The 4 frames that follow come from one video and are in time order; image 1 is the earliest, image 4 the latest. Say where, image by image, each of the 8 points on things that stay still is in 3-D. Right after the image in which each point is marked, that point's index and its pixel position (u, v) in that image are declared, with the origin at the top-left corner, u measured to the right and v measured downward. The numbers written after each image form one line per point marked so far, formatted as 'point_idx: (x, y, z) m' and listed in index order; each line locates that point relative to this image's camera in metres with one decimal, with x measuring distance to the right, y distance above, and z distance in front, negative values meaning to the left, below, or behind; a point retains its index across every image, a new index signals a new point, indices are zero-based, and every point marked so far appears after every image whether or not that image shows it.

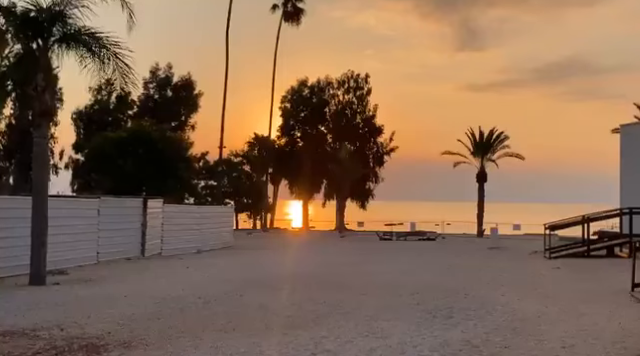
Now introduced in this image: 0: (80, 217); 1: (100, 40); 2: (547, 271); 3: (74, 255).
0: (-6.5, -1.1, +18.6) m
1: (-4.5, +2.8, +13.9) m
2: (+6.1, -2.6, +18.7) m
3: (-6.5, -2.0, +18.1) m
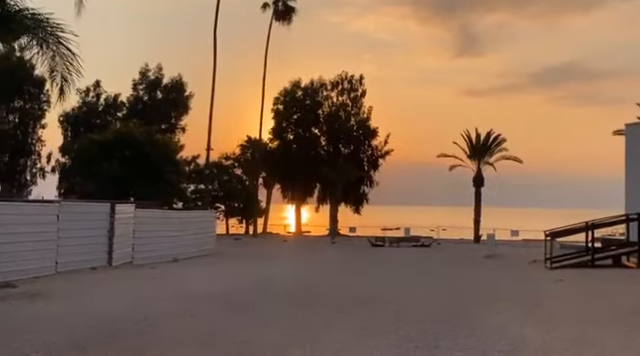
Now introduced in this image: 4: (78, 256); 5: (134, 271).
0: (-7.0, -1.1, +17.0) m
1: (-5.0, +2.8, +12.3) m
2: (+5.6, -2.6, +17.1) m
3: (-7.0, -2.1, +16.5) m
4: (-6.6, -2.1, +18.7) m
5: (-5.3, -2.7, +19.8) m
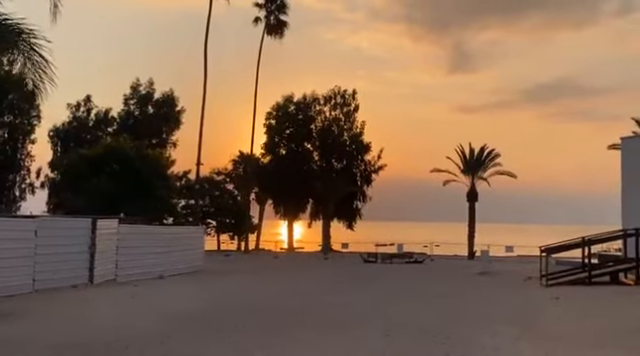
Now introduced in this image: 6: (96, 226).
0: (-7.3, -1.5, +16.4) m
1: (-5.2, +2.6, +11.7) m
2: (+5.4, -3.0, +16.5) m
3: (-7.3, -2.4, +15.8) m
4: (-6.9, -2.5, +18.1) m
5: (-5.6, -3.1, +19.1) m
6: (-6.4, -1.4, +19.7) m
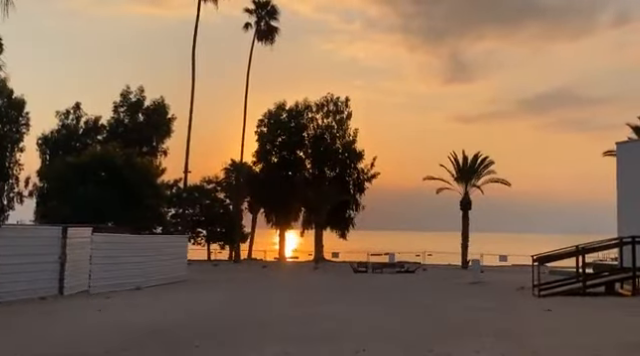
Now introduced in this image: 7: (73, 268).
0: (-7.7, -1.6, +15.4) m
1: (-5.7, +2.5, +10.9) m
2: (+4.9, -3.1, +15.6) m
3: (-7.7, -2.6, +14.9) m
4: (-7.4, -2.6, +17.2) m
5: (-6.1, -3.2, +18.2) m
6: (-6.9, -1.6, +18.8) m
7: (-6.8, -2.5, +19.2) m
